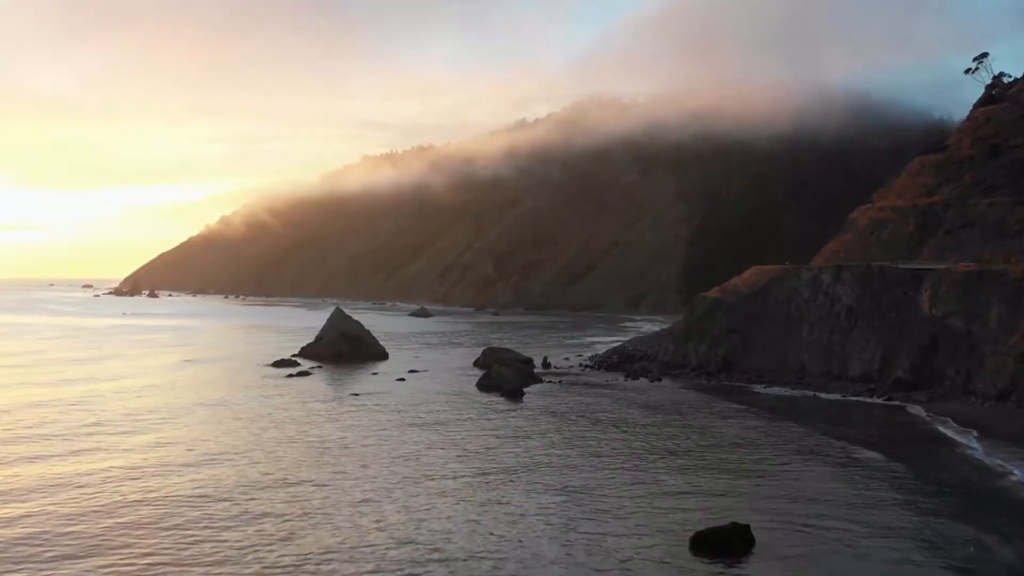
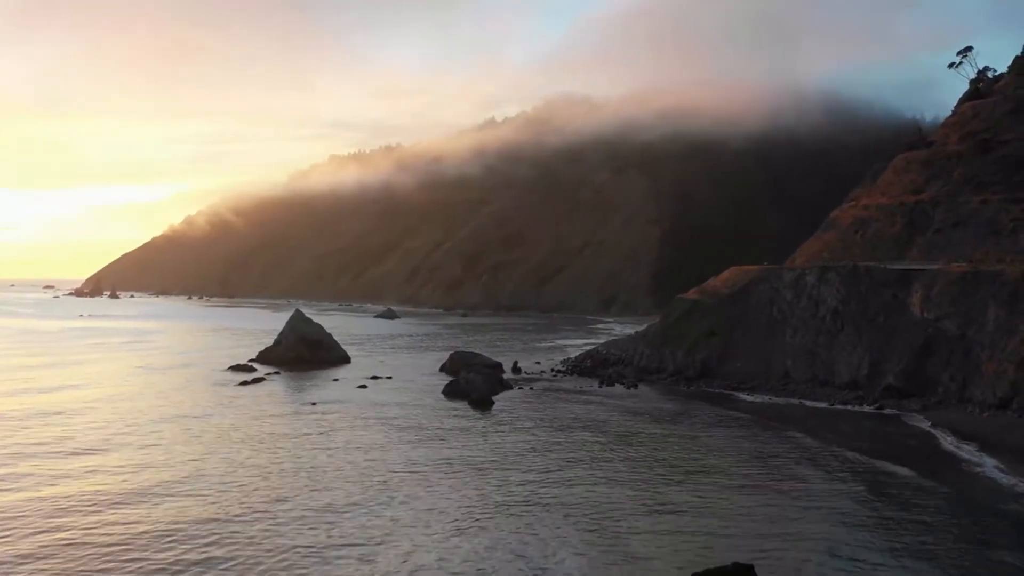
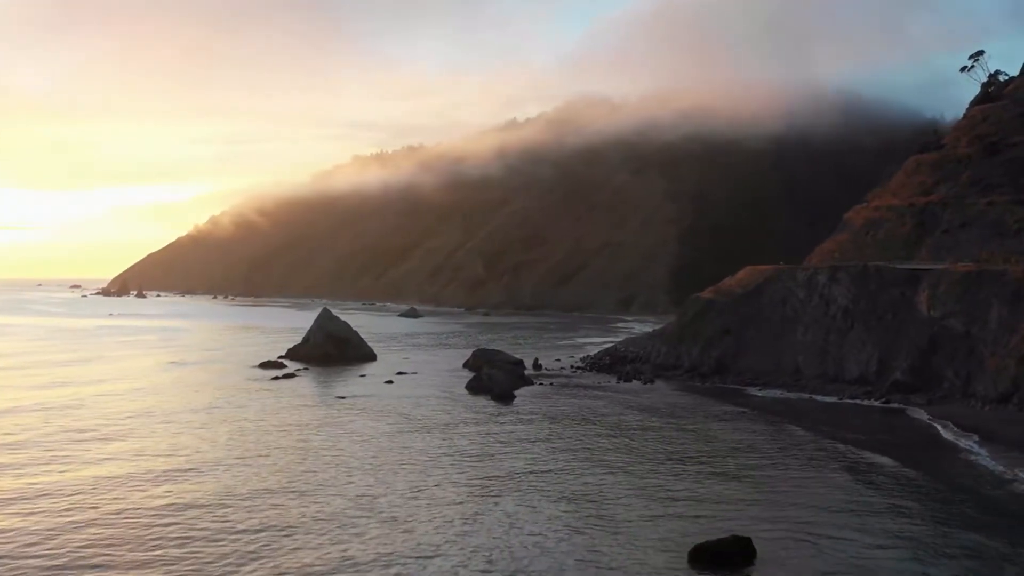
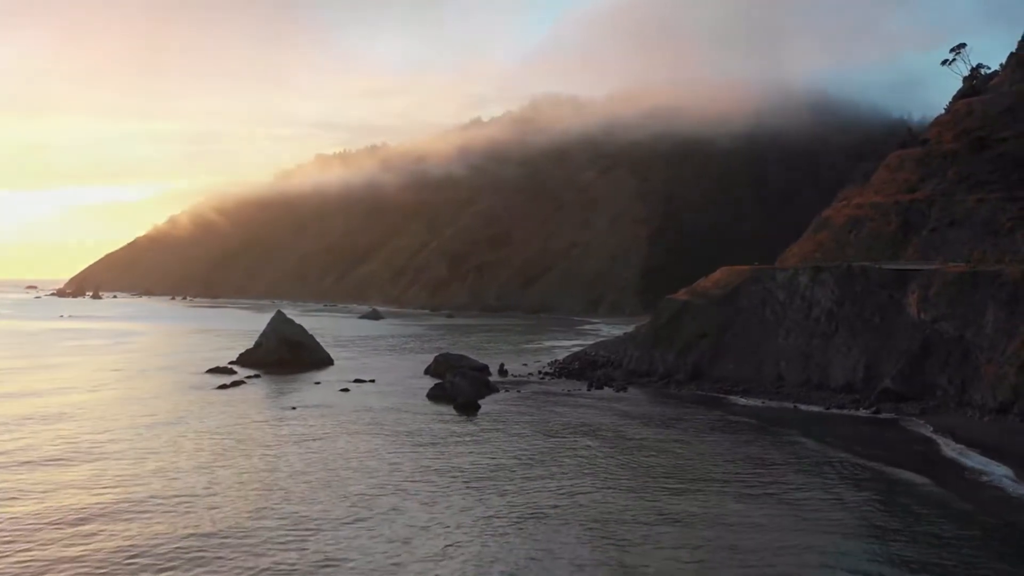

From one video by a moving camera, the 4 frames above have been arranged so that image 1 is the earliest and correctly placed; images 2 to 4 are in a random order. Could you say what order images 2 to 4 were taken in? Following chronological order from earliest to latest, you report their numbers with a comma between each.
3, 2, 4
